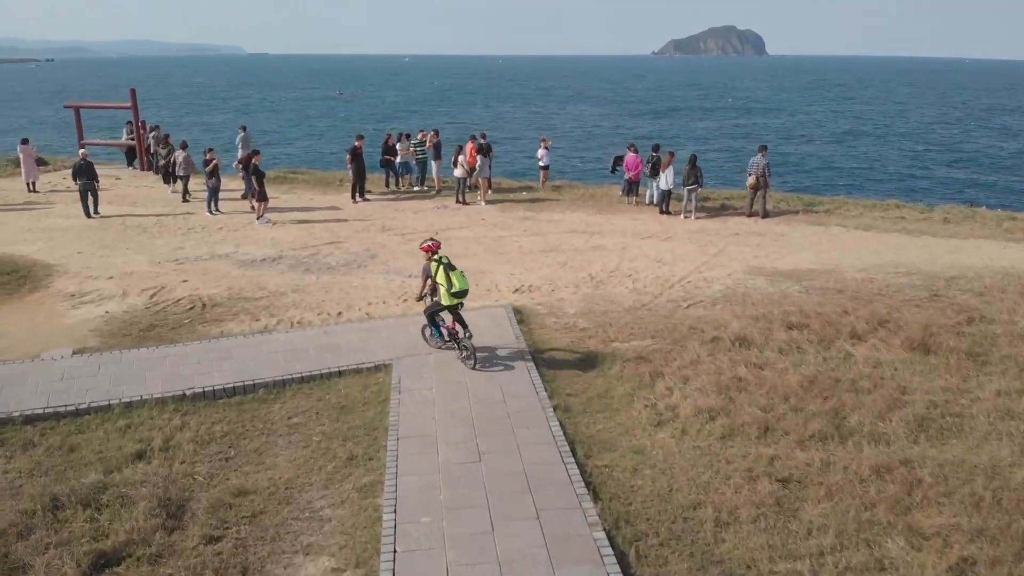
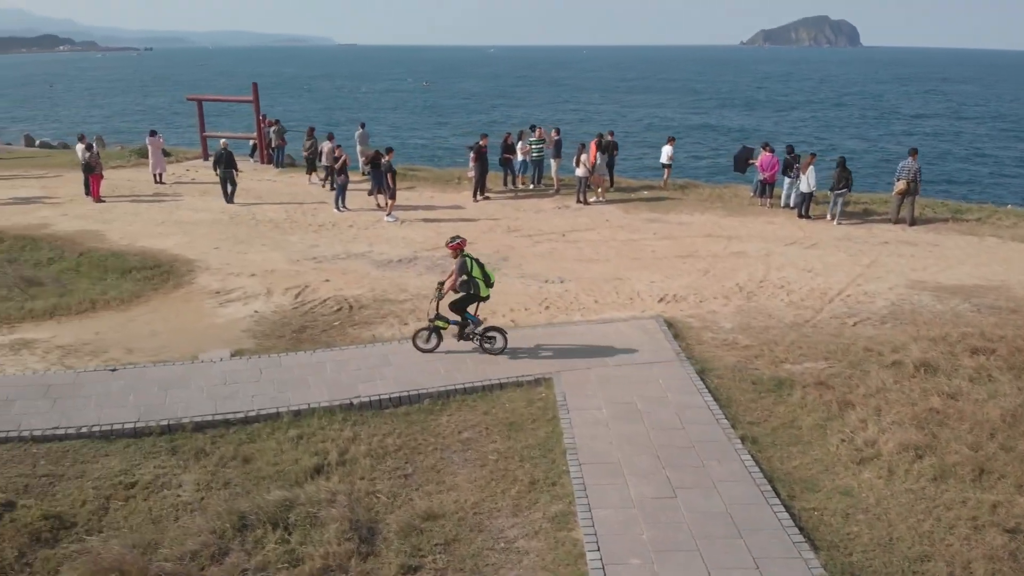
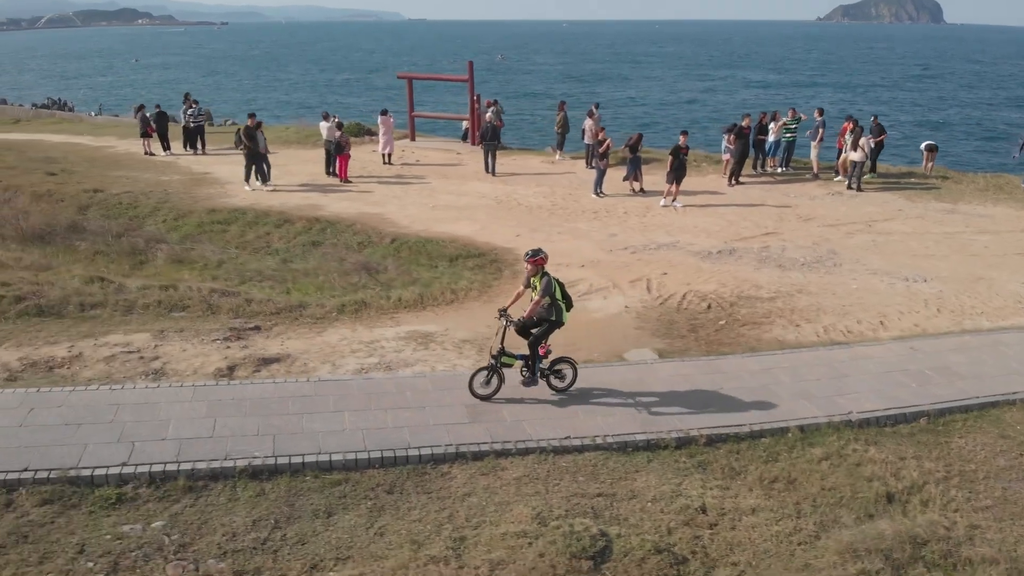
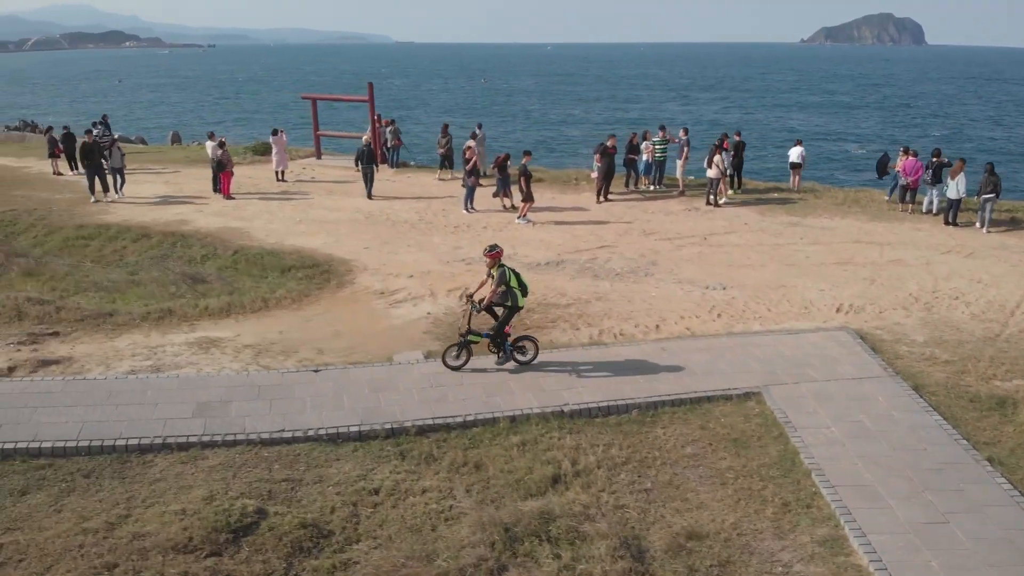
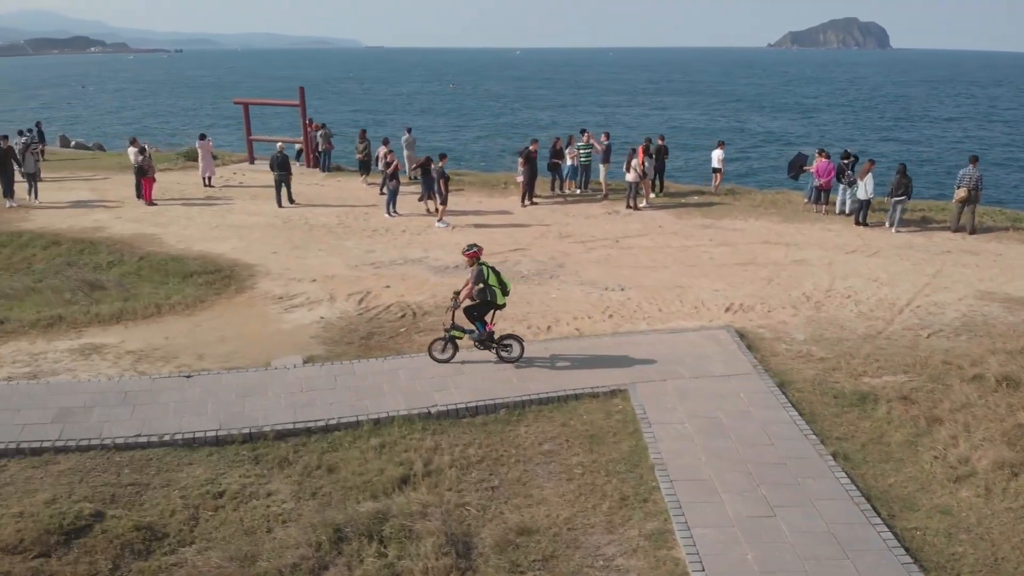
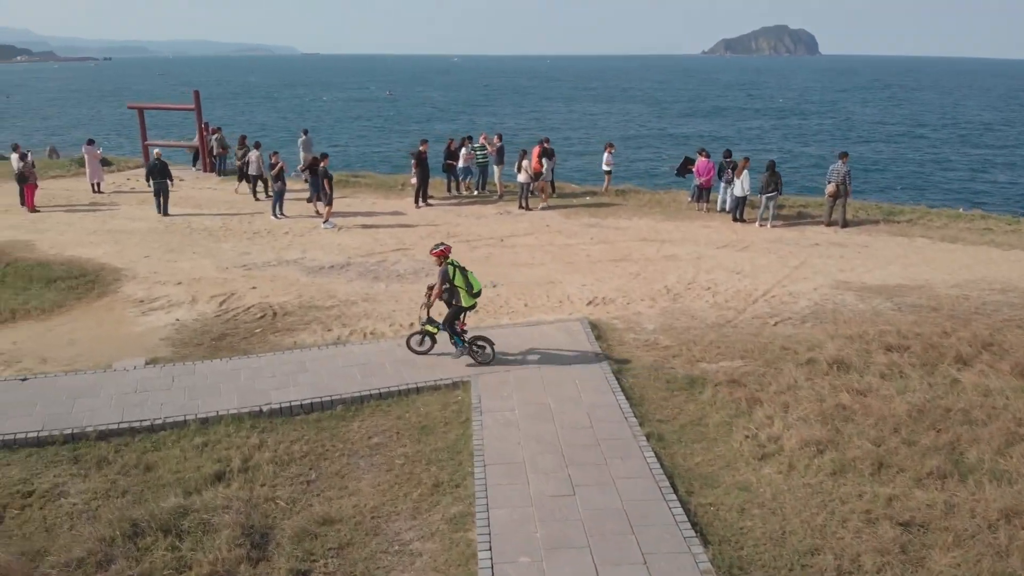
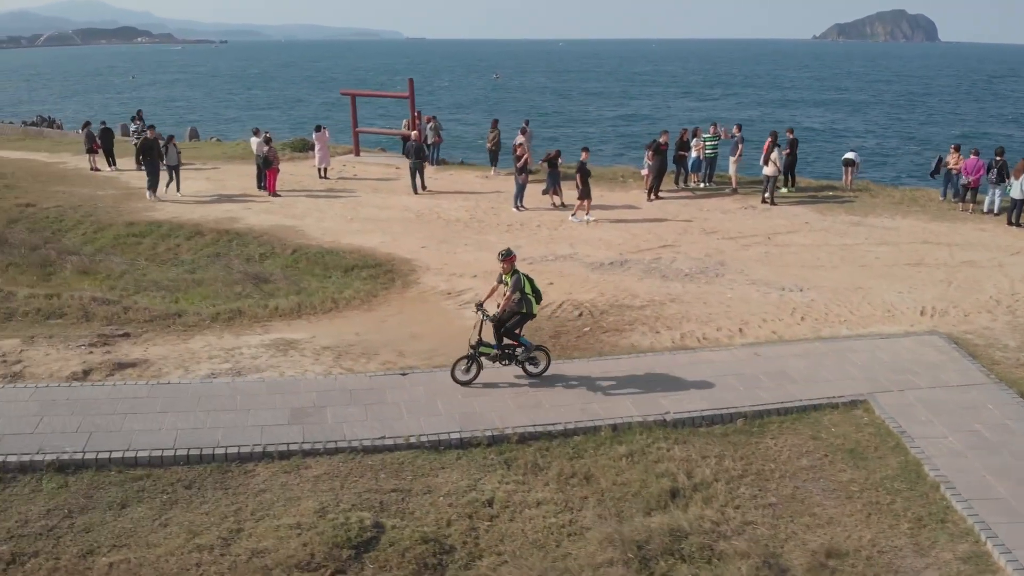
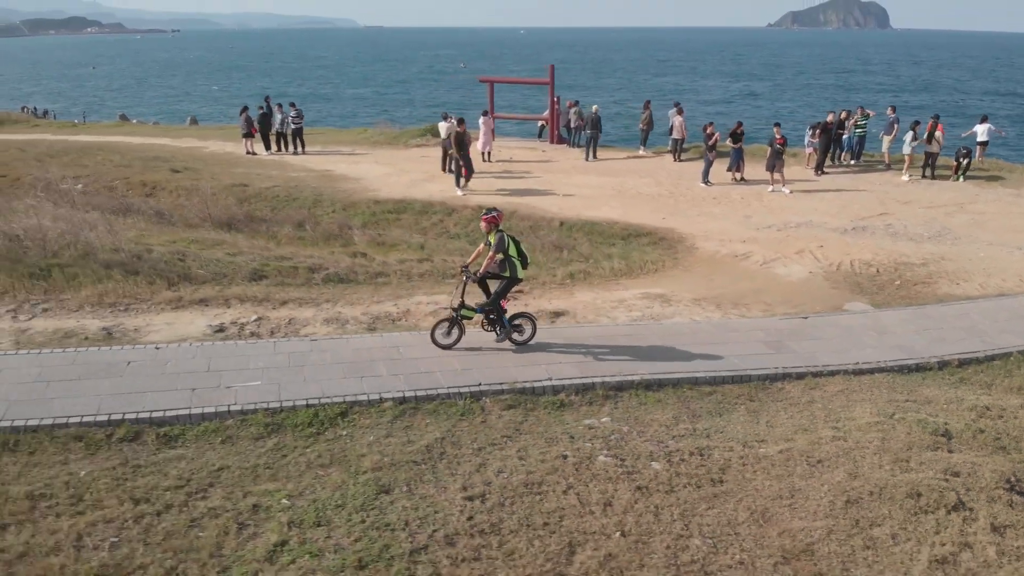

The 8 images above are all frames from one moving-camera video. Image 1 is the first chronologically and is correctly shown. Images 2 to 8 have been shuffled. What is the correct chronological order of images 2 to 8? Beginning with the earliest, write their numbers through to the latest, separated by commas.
6, 2, 5, 4, 7, 3, 8
